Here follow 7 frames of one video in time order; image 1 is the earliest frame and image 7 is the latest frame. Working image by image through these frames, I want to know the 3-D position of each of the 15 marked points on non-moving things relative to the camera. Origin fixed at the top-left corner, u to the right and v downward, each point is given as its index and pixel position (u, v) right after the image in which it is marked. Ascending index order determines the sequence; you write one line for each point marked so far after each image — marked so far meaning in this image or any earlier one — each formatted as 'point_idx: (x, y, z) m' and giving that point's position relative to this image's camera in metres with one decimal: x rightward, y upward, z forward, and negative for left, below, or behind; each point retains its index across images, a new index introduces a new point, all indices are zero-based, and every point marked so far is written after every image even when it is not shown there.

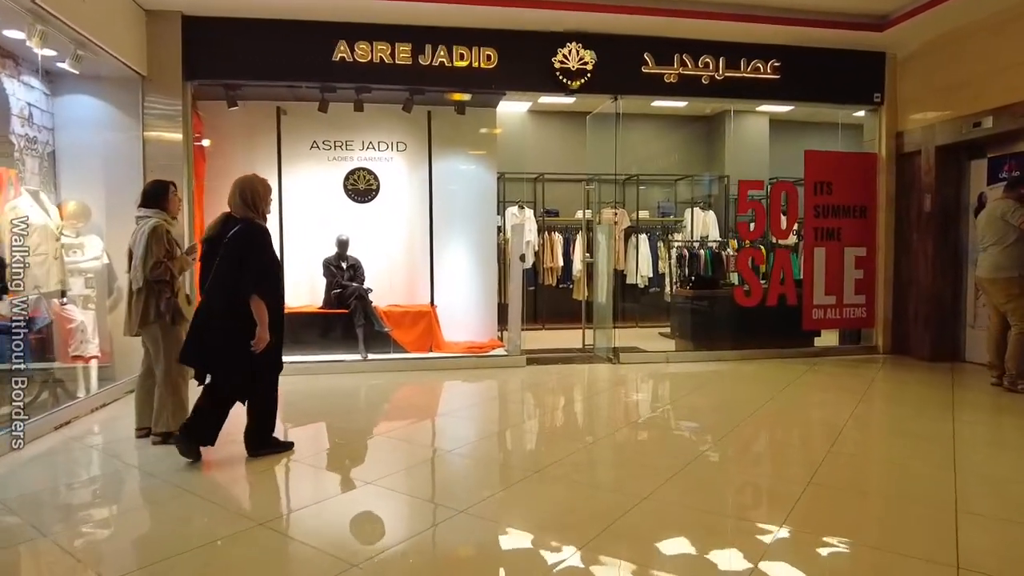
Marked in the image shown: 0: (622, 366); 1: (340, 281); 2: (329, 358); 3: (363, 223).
0: (+1.1, -0.7, +6.2) m
1: (-1.6, +0.1, +6.1) m
2: (-1.6, -0.6, +5.8) m
3: (-1.5, +0.6, +6.5) m
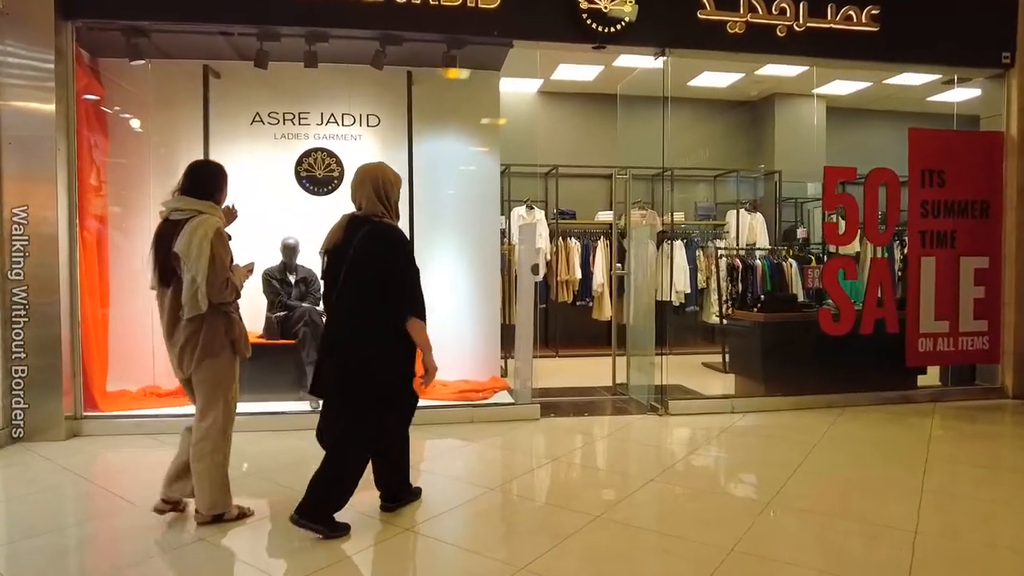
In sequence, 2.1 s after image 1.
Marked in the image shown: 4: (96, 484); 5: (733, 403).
0: (+1.1, -0.9, +4.6) m
1: (-1.5, -0.1, +4.5) m
2: (-1.5, -0.8, +4.2) m
3: (-1.4, +0.5, +4.9) m
4: (-2.1, -1.0, +3.3) m
5: (+1.6, -0.8, +4.7) m
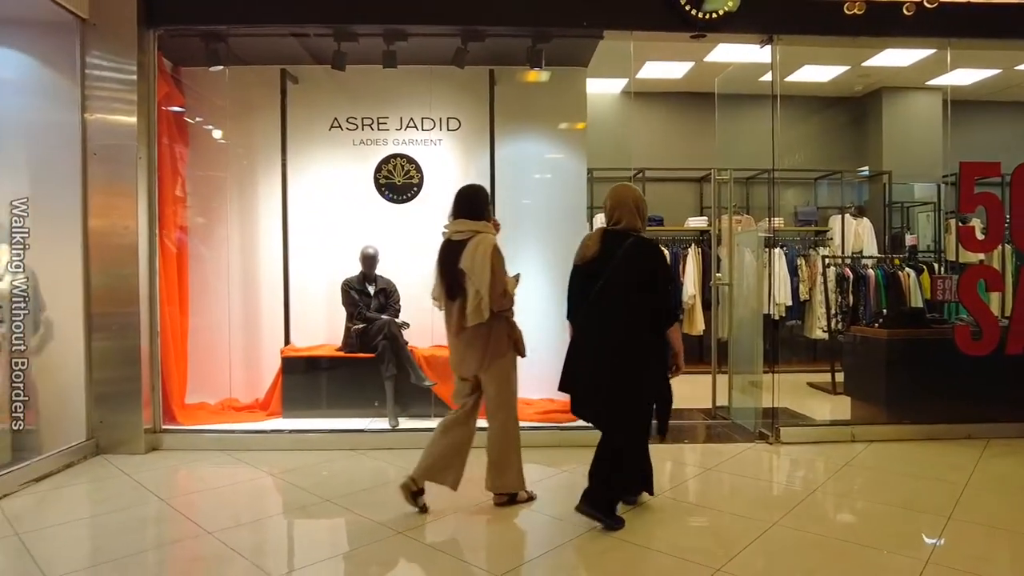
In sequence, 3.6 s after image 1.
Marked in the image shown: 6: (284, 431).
0: (+1.7, -1.0, +4.1) m
1: (-1.0, -0.2, +4.3) m
2: (-1.0, -0.8, +4.0) m
3: (-0.8, +0.4, +4.7) m
4: (-1.6, -1.0, +3.2) m
5: (+2.1, -0.9, +4.2) m
6: (-1.4, -0.9, +4.0) m
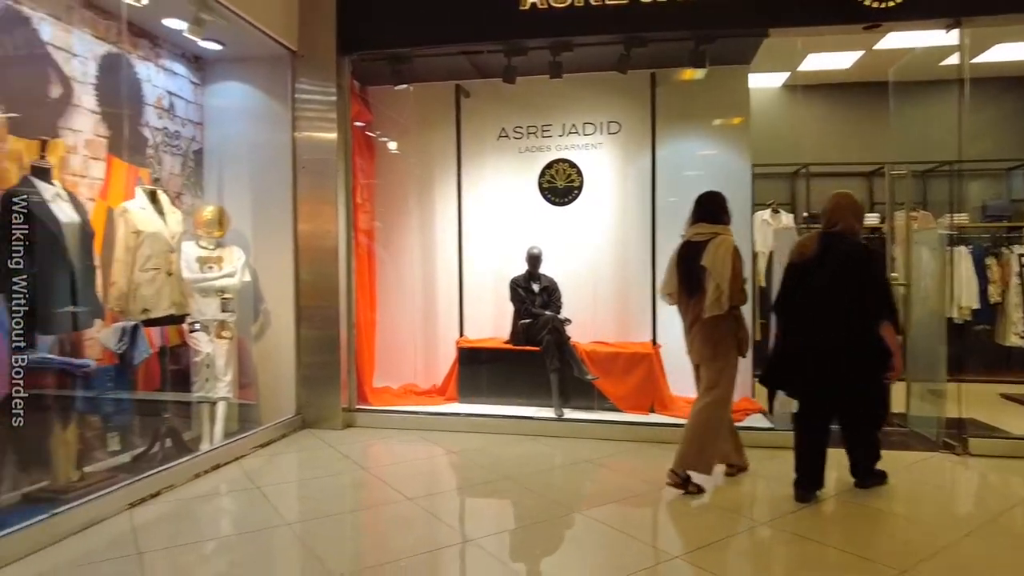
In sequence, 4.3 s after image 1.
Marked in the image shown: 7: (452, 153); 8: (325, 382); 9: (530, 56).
0: (+2.6, -1.0, +3.9) m
1: (+0.1, -0.1, +4.6) m
2: (0.0, -0.8, +4.3) m
3: (+0.4, +0.4, +4.9) m
4: (-0.8, -1.0, +3.6) m
5: (+3.1, -0.9, +3.8) m
6: (-0.3, -0.8, +4.4) m
7: (-0.4, +1.0, +5.0) m
8: (-1.2, -0.6, +4.3) m
9: (+0.1, +1.5, +4.4) m
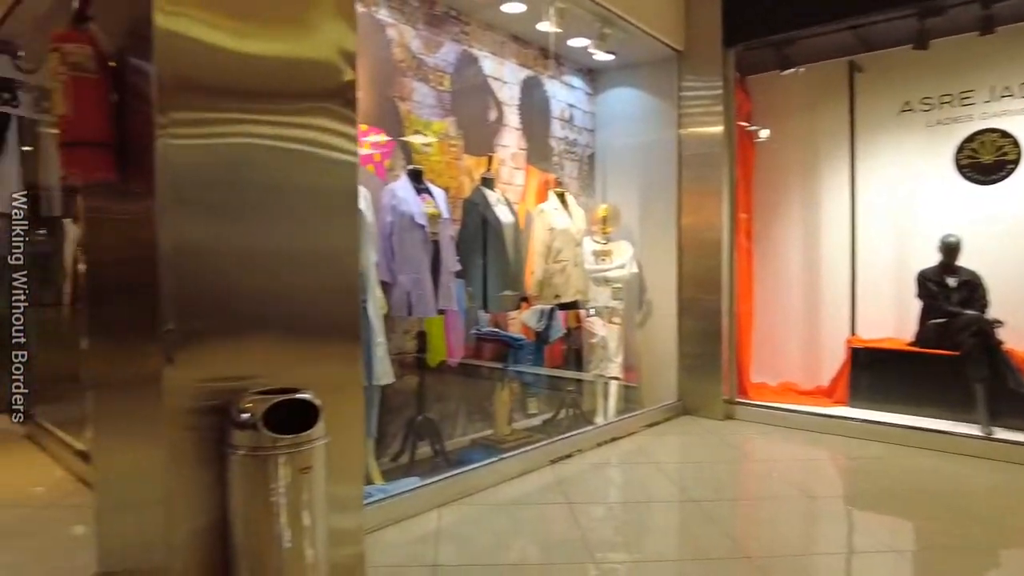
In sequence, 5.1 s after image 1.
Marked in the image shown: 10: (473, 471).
0: (+4.4, -1.0, +2.2) m
1: (+2.6, -0.1, +4.0) m
2: (+2.3, -0.8, +3.8) m
3: (+3.0, +0.5, +4.2) m
4: (+1.3, -1.0, +3.6) m
5: (+4.8, -0.9, +1.9) m
6: (+2.1, -0.8, +4.0) m
7: (+2.3, +1.1, +4.7) m
8: (+1.3, -0.6, +4.4) m
9: (+2.5, +1.6, +3.8) m
10: (-0.2, -0.9, +3.2) m
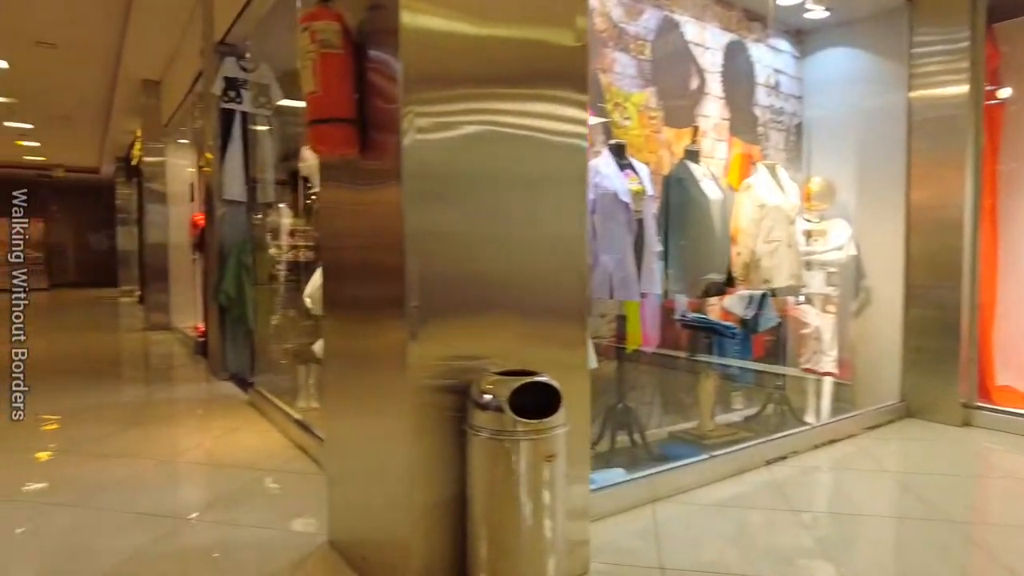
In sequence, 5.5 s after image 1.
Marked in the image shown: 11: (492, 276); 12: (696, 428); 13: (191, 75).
0: (+5.0, -1.0, +0.9) m
1: (+3.6, 0.0, +3.1) m
2: (+3.4, -0.7, +3.0) m
3: (+4.1, +0.5, +3.2) m
4: (+2.3, -0.9, +3.1) m
5: (+5.3, -0.9, +0.6) m
6: (+3.1, -0.7, +3.3) m
7: (+3.5, +1.2, +3.8) m
8: (+2.5, -0.5, +3.8) m
9: (+3.5, +1.6, +2.9) m
10: (+0.8, -0.8, +3.0) m
11: (-0.1, 0.0, +1.8) m
12: (+0.9, -0.7, +3.5) m
13: (-3.2, +2.1, +6.6) m
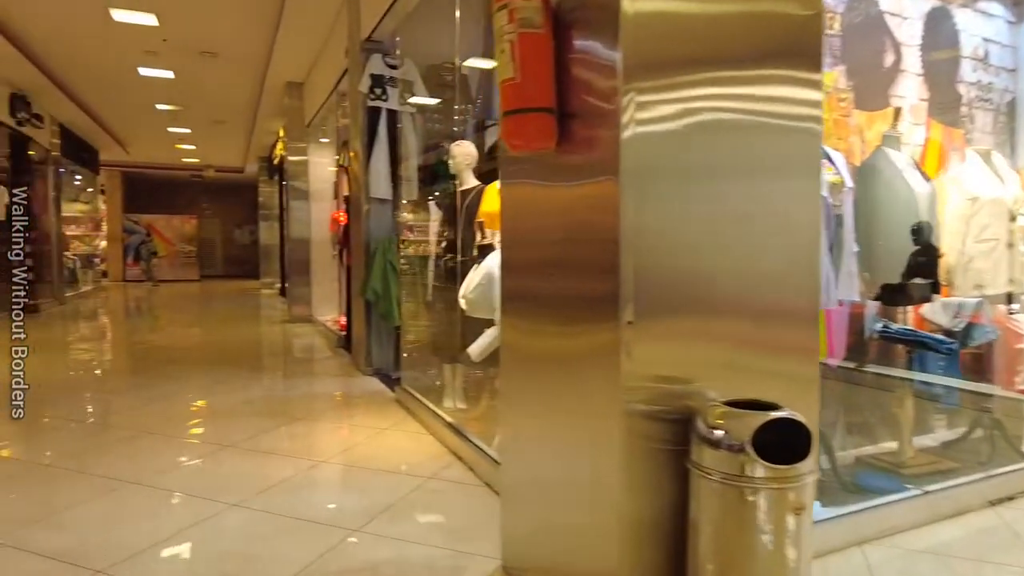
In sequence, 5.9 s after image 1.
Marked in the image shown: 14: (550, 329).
0: (+5.3, -1.1, -0.2) m
1: (+4.3, -0.1, +2.2) m
2: (+4.0, -0.8, +2.2) m
3: (+4.8, +0.4, +2.2) m
4: (+3.0, -0.9, +2.4) m
5: (+5.6, -1.0, -0.6) m
6: (+3.9, -0.8, +2.5) m
7: (+4.4, +1.1, +2.9) m
8: (+3.3, -0.5, +3.1) m
9: (+4.2, +1.6, +2.0) m
10: (+1.5, -0.8, +2.6) m
11: (+0.5, 0.0, +1.6) m
12: (+1.7, -0.8, +3.0) m
13: (-1.8, +2.2, +6.8) m
14: (+0.1, -0.1, +1.7) m
